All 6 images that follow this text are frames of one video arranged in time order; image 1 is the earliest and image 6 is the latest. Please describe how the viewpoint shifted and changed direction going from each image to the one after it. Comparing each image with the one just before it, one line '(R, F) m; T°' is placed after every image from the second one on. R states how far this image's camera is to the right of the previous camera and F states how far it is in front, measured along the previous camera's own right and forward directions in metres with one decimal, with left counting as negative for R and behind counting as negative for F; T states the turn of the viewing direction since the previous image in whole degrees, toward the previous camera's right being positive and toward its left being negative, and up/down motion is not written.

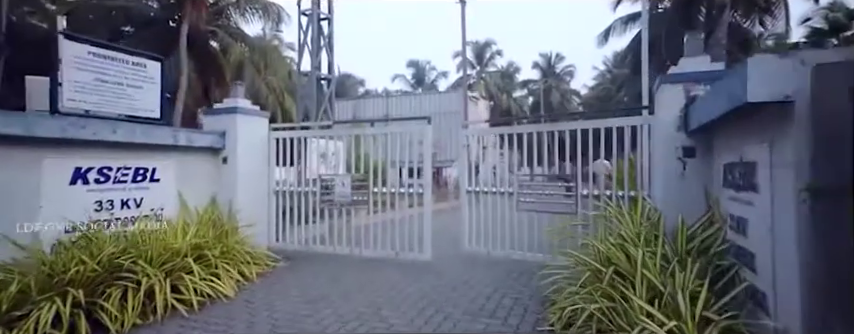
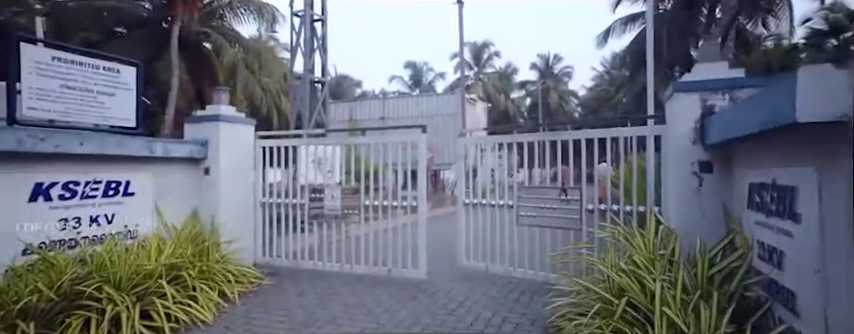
(0.0, +0.4) m; 0°
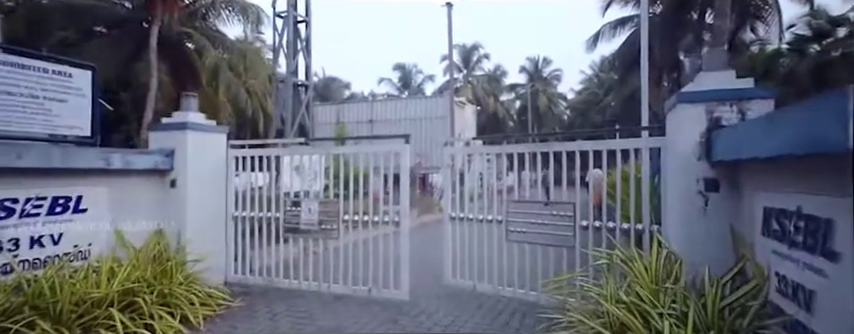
(+0.1, +0.4) m; +1°
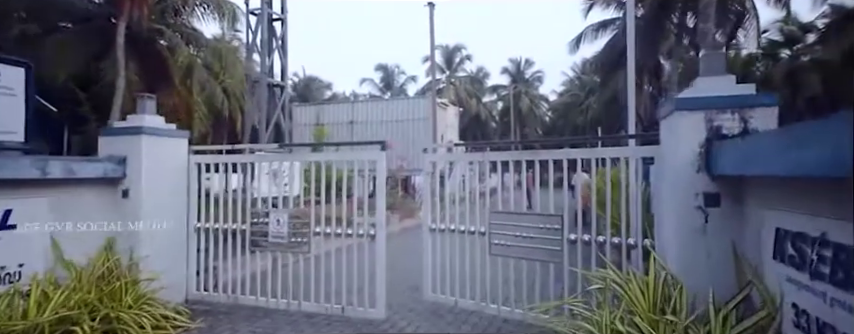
(+0.1, +0.4) m; +2°
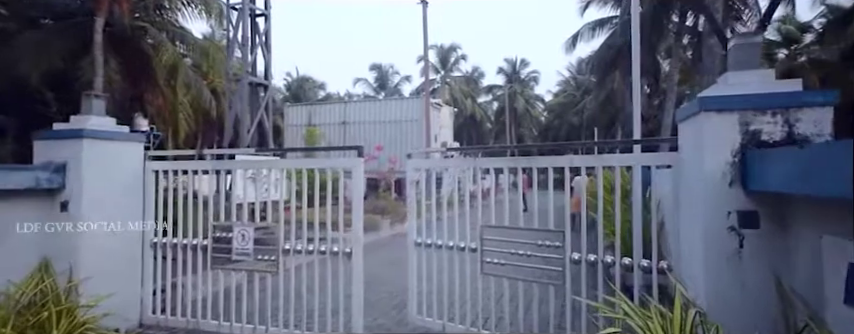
(+0.1, +0.6) m; +1°
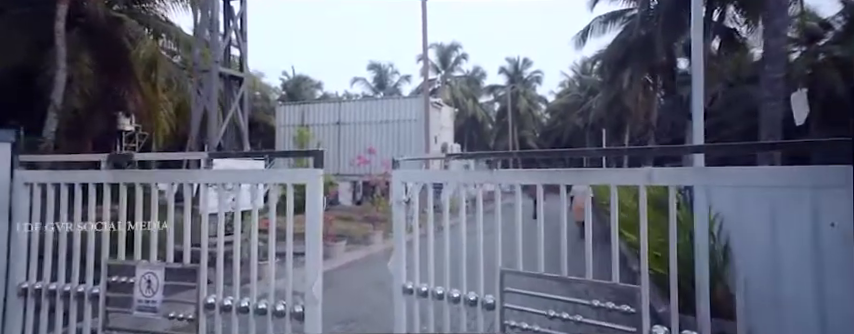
(0.0, +1.6) m; 0°
